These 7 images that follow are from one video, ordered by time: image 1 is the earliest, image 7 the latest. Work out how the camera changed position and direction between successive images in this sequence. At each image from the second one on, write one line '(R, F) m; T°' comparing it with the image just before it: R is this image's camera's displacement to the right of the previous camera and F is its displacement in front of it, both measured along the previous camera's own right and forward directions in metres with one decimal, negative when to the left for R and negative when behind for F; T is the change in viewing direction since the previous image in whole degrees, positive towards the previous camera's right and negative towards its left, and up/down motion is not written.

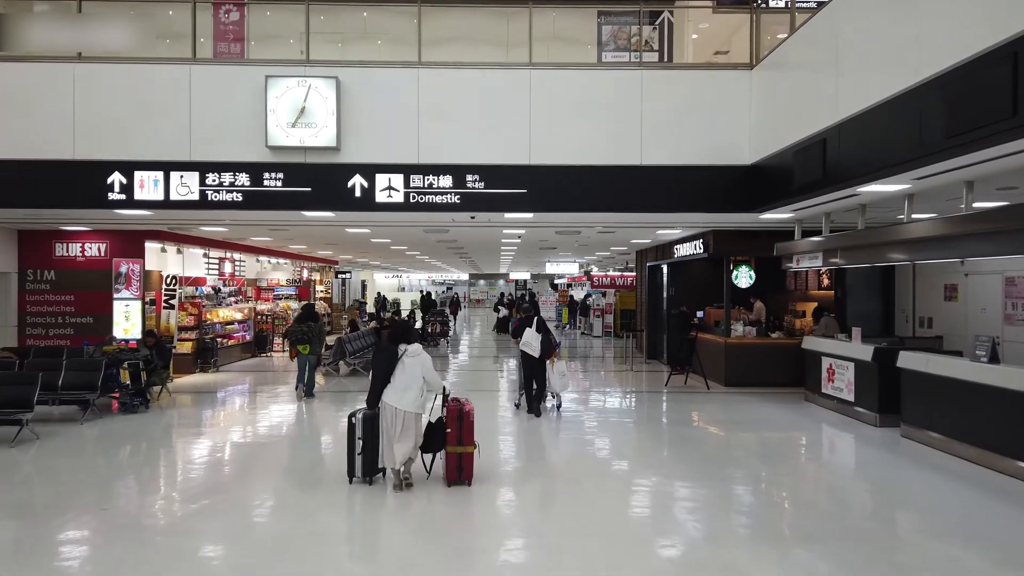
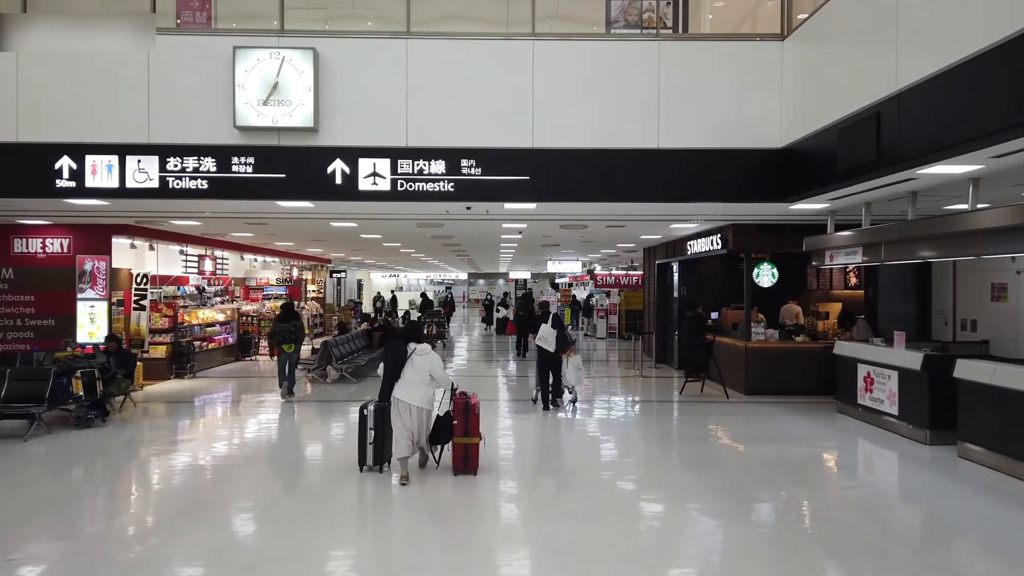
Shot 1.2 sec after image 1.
(0.0, +0.9) m; 0°
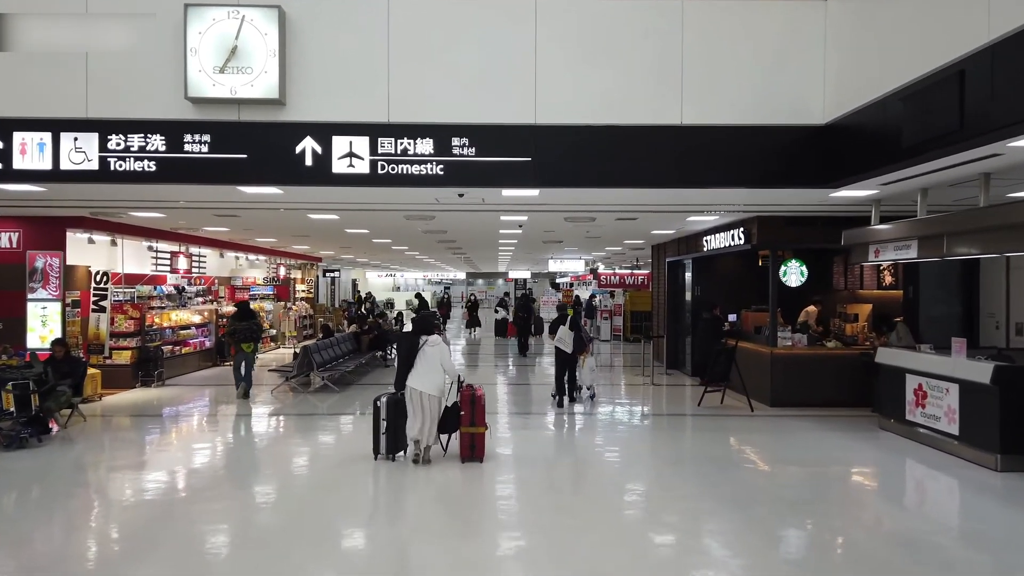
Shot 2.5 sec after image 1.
(0.0, +1.0) m; 0°
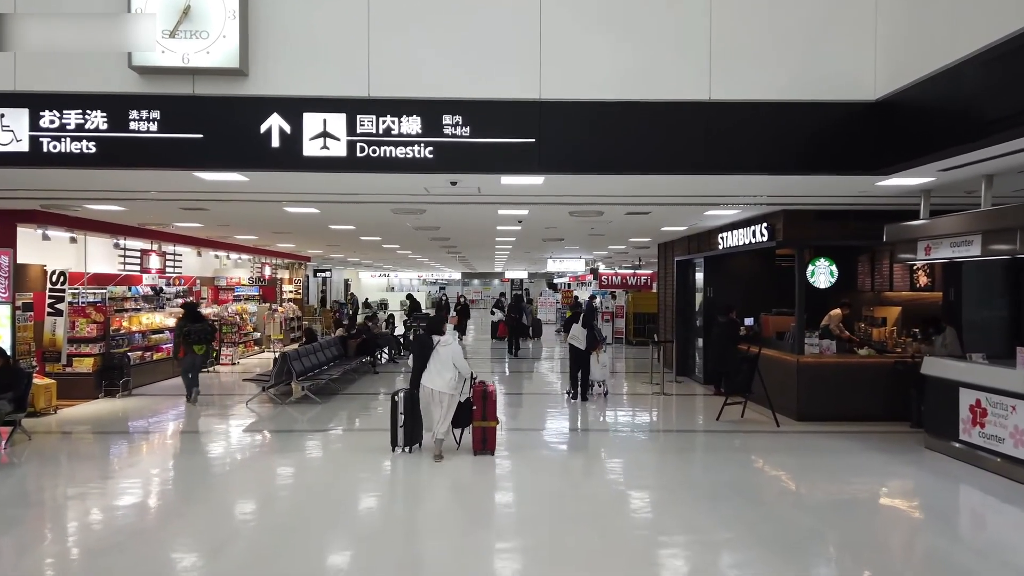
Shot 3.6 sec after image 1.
(0.0, +0.8) m; 0°
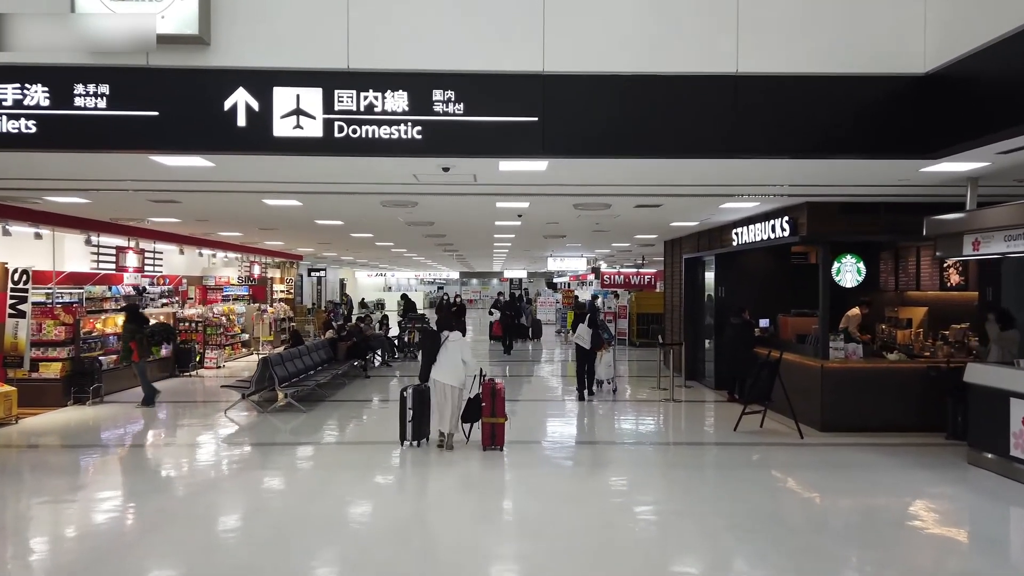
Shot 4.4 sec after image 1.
(0.0, +0.6) m; 0°
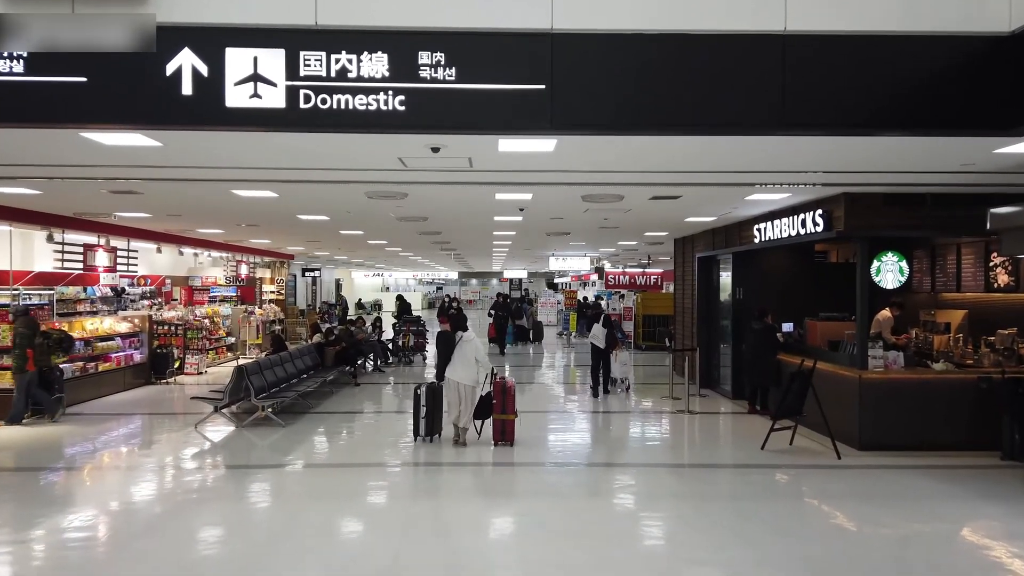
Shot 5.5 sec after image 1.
(0.0, +0.7) m; 0°
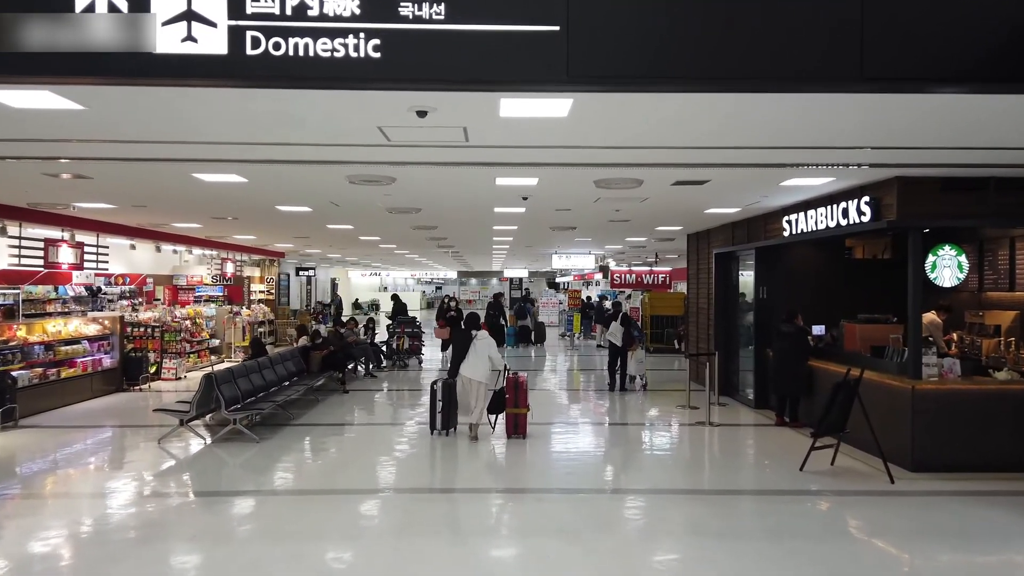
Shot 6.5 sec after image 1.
(0.0, +0.8) m; 0°
